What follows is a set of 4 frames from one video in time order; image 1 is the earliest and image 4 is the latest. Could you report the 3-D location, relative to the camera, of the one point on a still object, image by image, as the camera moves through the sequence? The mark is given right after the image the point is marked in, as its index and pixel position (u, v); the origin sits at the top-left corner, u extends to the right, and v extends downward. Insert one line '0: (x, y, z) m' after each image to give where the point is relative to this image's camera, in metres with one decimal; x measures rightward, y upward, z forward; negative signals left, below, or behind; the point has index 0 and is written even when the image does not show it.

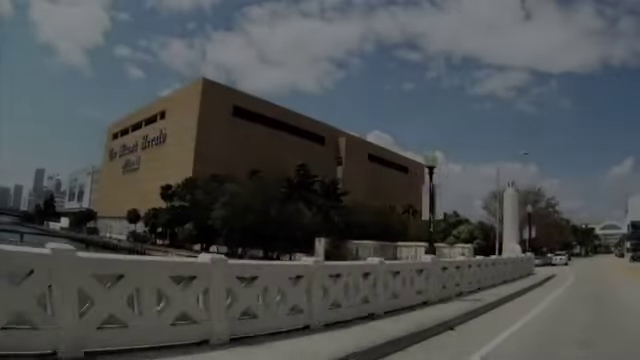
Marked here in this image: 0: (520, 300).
0: (+6.5, -3.8, +19.8) m
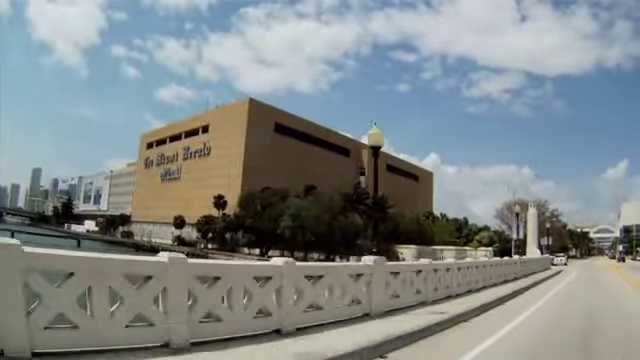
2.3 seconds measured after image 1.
0: (+7.7, -4.2, +21.8) m
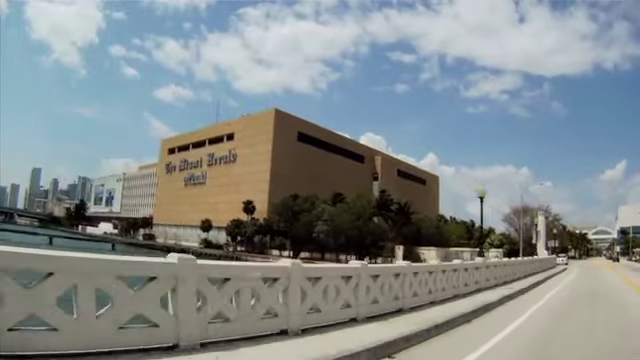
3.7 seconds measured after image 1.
0: (+8.5, -4.5, +23.2) m
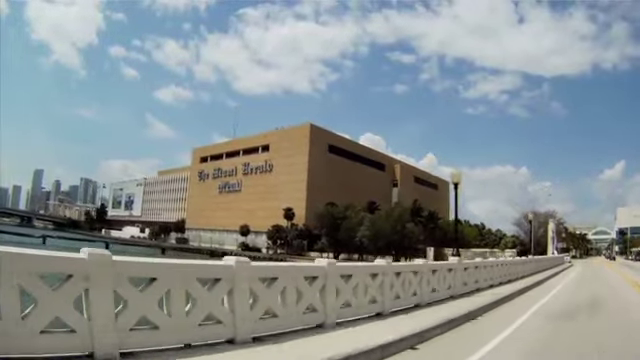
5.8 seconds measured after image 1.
0: (+9.8, -4.8, +25.5) m
